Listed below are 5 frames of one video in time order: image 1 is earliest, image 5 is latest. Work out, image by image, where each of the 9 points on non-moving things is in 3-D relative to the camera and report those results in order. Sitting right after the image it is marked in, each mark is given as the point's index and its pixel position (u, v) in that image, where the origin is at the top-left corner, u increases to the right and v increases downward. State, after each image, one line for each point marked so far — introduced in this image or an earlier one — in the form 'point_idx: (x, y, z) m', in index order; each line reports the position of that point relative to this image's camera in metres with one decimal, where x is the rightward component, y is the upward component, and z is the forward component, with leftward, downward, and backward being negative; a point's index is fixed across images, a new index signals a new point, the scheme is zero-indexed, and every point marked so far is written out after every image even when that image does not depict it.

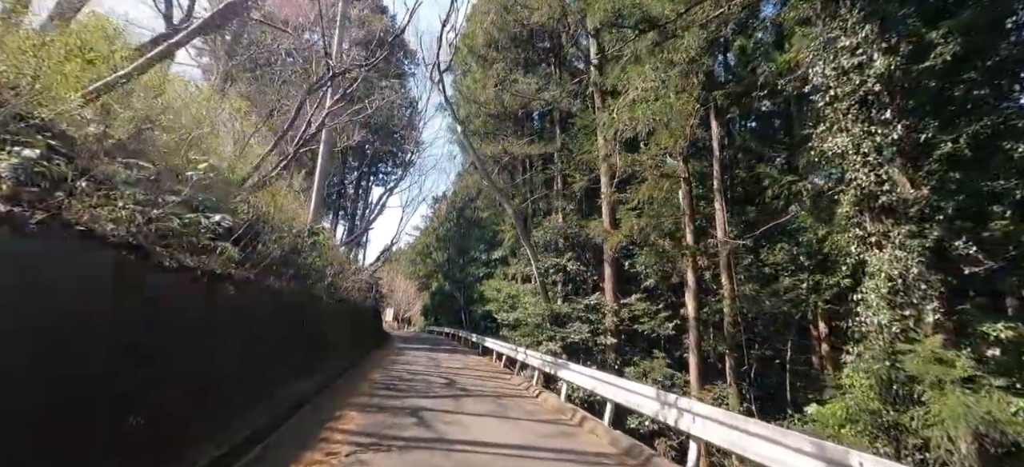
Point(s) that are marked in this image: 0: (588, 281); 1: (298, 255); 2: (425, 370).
0: (+2.4, -1.5, +15.7) m
1: (-5.0, -0.5, +11.6) m
2: (-2.6, -4.2, +14.8) m
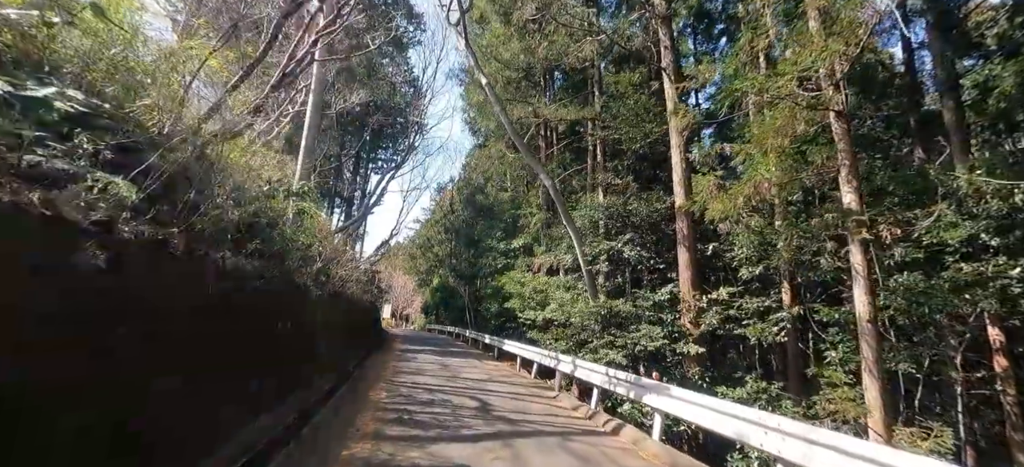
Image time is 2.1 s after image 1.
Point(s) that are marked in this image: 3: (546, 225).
0: (+3.4, -0.9, +12.4) m
1: (-4.0, +0.1, +8.2) m
2: (-1.6, -3.5, +11.5) m
3: (+1.3, +0.3, +18.8) m
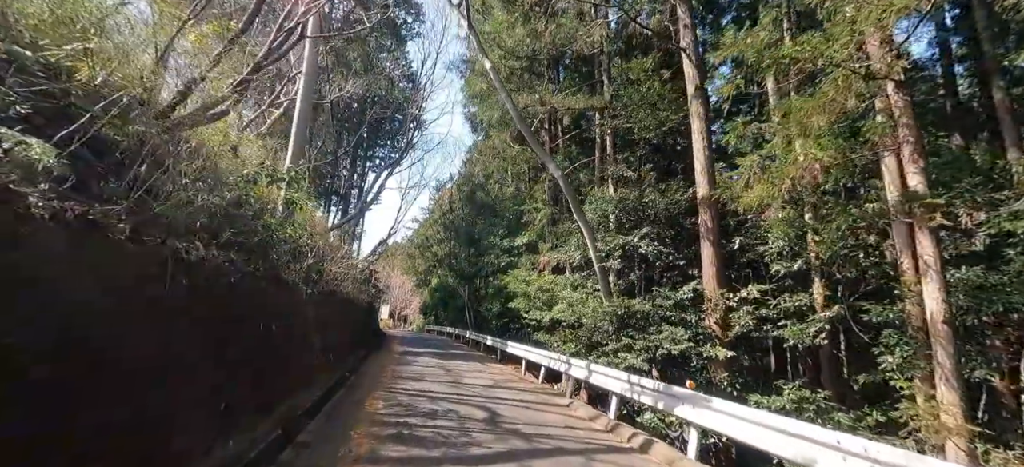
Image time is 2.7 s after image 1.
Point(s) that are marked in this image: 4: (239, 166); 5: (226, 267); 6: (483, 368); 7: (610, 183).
0: (+3.6, -0.8, +11.5) m
1: (-3.8, +0.3, +7.3) m
2: (-1.5, -3.4, +10.6) m
3: (+1.4, +0.4, +17.9) m
4: (-4.1, +1.0, +7.3) m
5: (-3.2, -0.4, +5.5) m
6: (-0.9, -4.3, +15.7) m
7: (+2.8, +1.5, +14.3) m
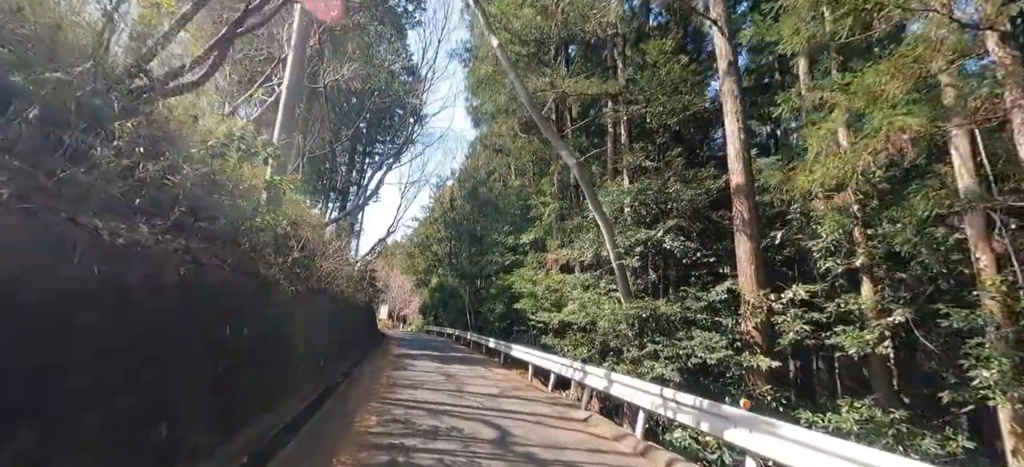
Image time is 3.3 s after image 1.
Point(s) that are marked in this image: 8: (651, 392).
0: (+3.8, -0.7, +10.4) m
1: (-3.6, +0.4, +6.2) m
2: (-1.3, -3.2, +9.4) m
3: (+1.6, +0.6, +16.7) m
4: (-3.9, +1.2, +6.2) m
5: (-3.0, -0.2, +4.4) m
6: (-0.8, -4.2, +14.6) m
7: (+3.1, +1.6, +13.2) m
8: (+2.1, -2.3, +7.2) m
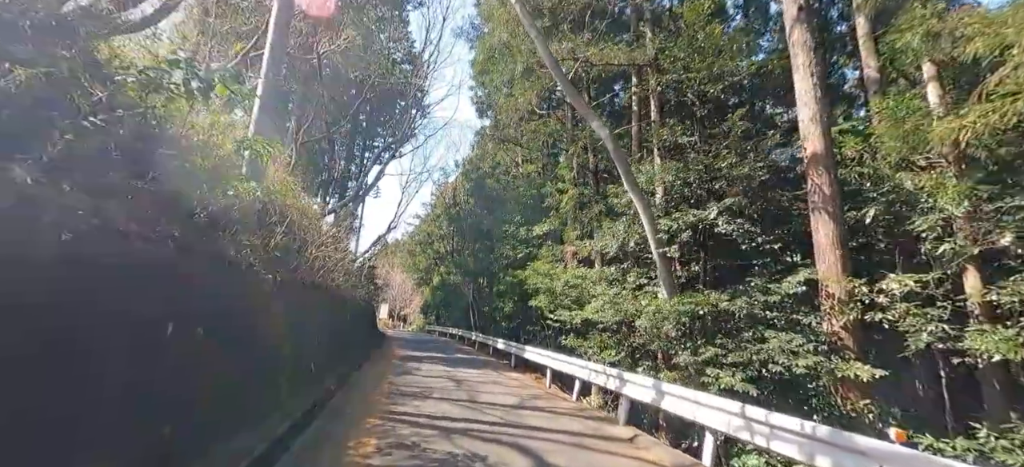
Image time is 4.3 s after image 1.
0: (+4.2, -0.4, +8.8) m
1: (-3.2, +0.7, +4.6) m
2: (-0.8, -2.9, +7.9) m
3: (+2.1, +0.9, +15.2) m
4: (-3.4, +1.5, +4.6) m
5: (-2.6, +0.1, +2.8) m
6: (-0.3, -3.9, +13.0) m
7: (+3.5, +1.9, +11.6) m
8: (+2.5, -2.0, +5.6) m
